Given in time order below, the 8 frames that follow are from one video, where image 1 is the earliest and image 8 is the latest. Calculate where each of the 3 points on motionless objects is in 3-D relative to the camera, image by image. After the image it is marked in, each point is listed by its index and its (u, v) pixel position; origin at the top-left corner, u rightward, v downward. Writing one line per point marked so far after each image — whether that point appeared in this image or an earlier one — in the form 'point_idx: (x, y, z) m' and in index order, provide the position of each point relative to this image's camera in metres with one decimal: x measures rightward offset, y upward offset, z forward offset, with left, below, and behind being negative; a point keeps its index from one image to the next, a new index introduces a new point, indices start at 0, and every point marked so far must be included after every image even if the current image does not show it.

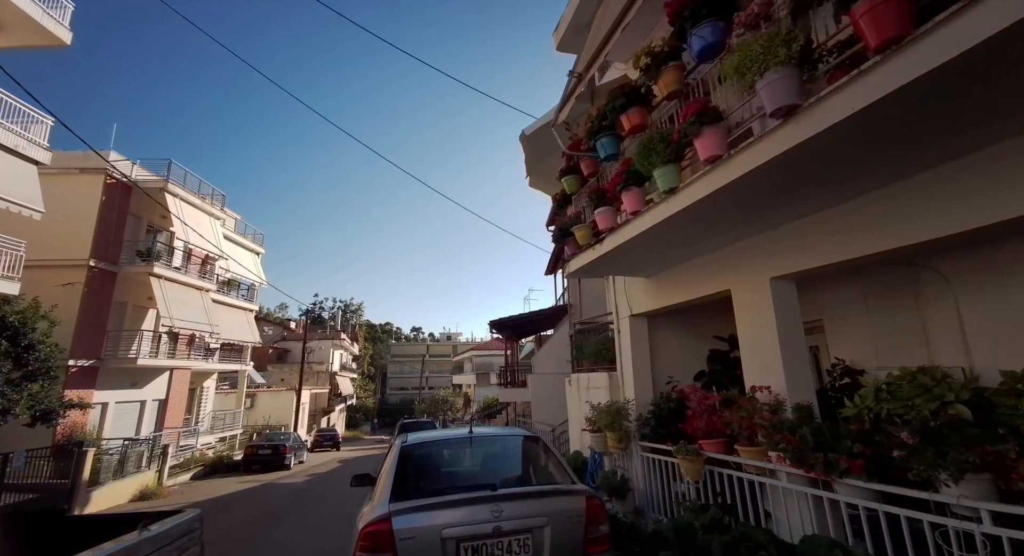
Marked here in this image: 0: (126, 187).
0: (-13.9, +3.4, +17.2) m
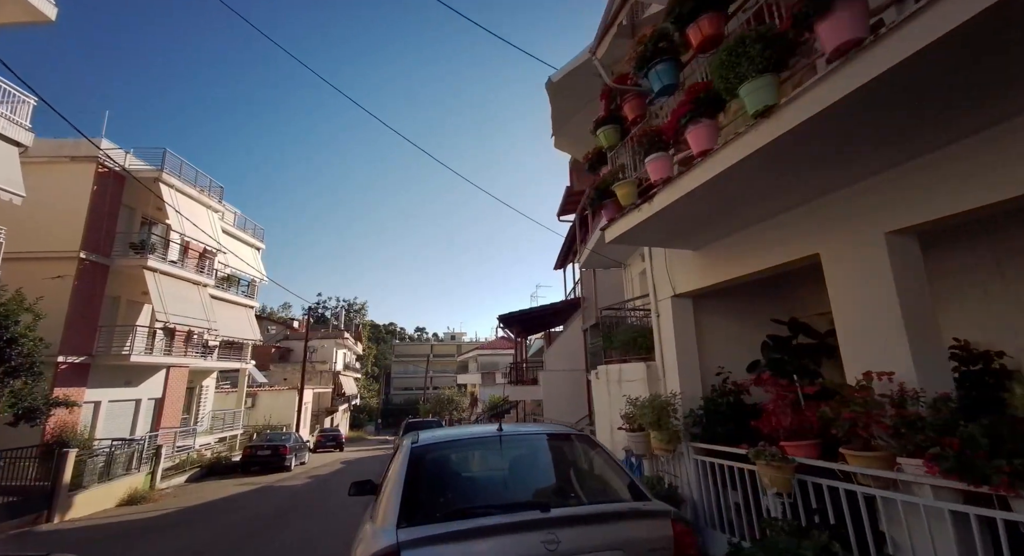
0: (-13.6, +3.5, +16.7) m
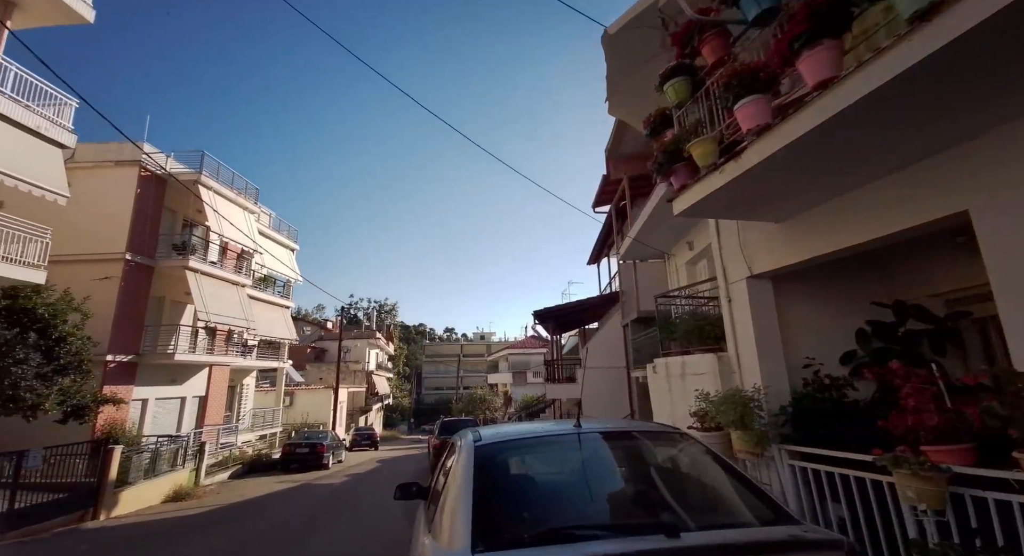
0: (-12.5, +3.5, +17.2) m
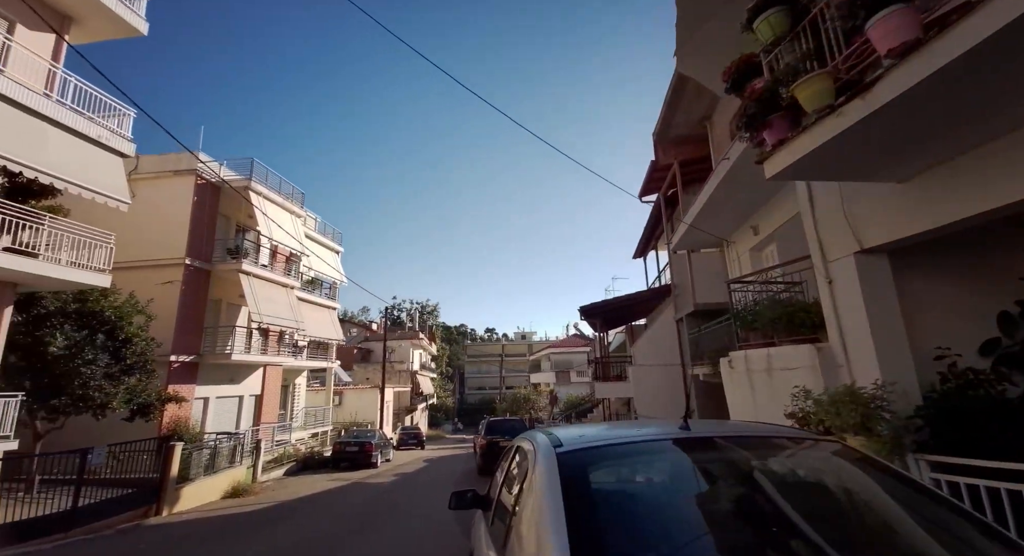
0: (-11.0, +3.3, +17.8) m
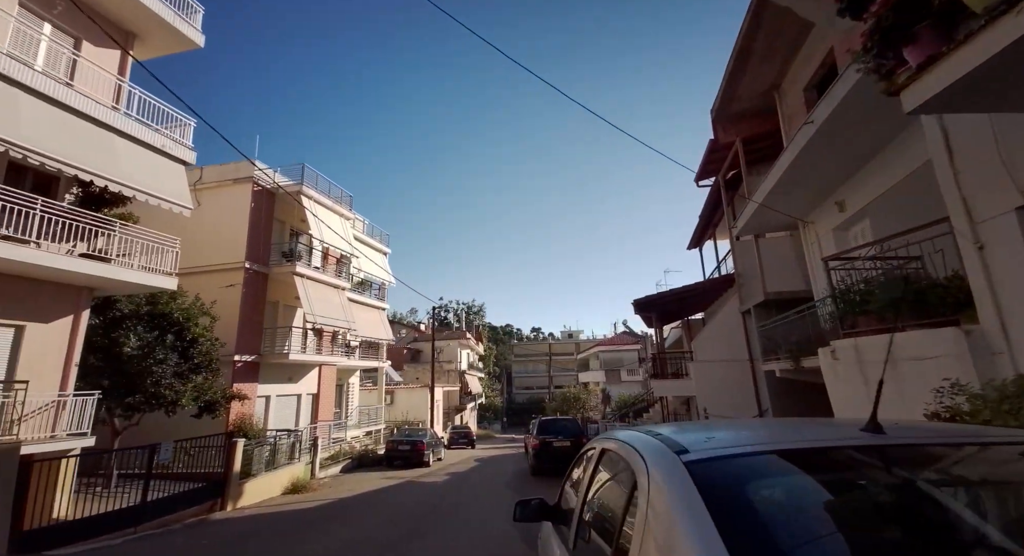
0: (-9.2, +3.2, +18.4) m
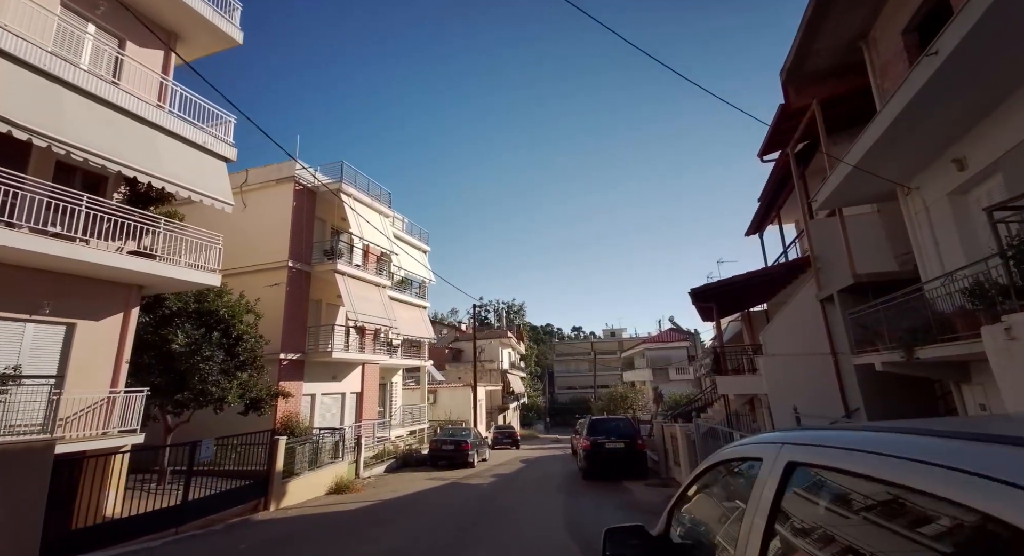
0: (-7.7, +3.3, +18.4) m
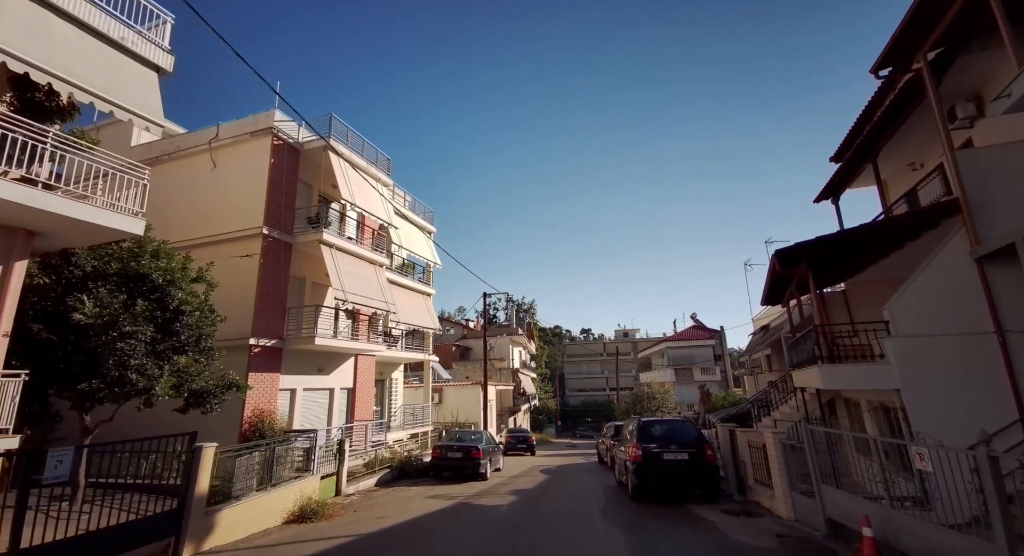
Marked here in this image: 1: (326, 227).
0: (-7.0, +4.2, +15.5) m
1: (-5.9, +1.6, +15.4) m
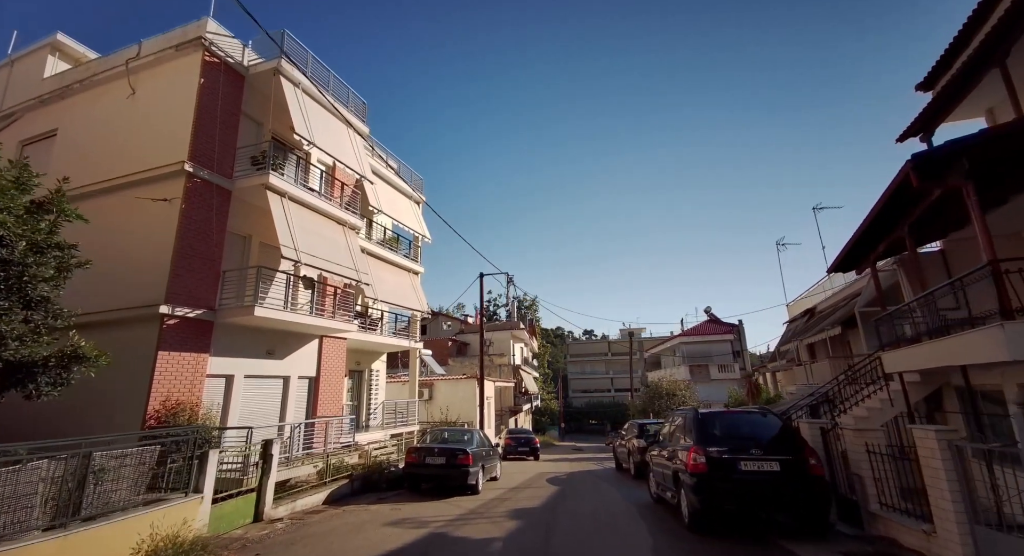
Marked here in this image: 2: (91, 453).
0: (-7.0, +5.2, +12.2) m
1: (-5.9, +2.7, +12.2) m
2: (-4.1, -1.8, +5.2) m
